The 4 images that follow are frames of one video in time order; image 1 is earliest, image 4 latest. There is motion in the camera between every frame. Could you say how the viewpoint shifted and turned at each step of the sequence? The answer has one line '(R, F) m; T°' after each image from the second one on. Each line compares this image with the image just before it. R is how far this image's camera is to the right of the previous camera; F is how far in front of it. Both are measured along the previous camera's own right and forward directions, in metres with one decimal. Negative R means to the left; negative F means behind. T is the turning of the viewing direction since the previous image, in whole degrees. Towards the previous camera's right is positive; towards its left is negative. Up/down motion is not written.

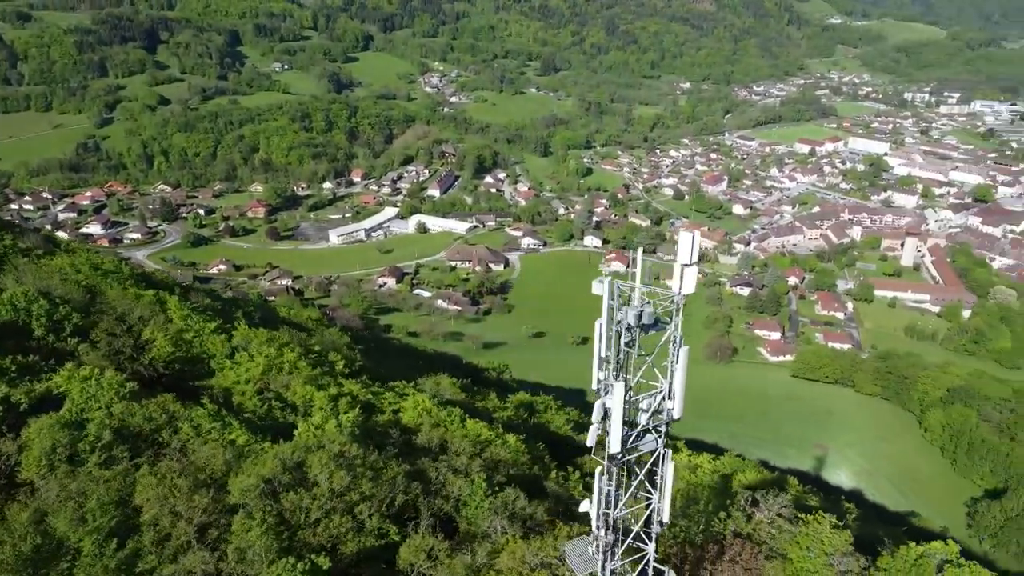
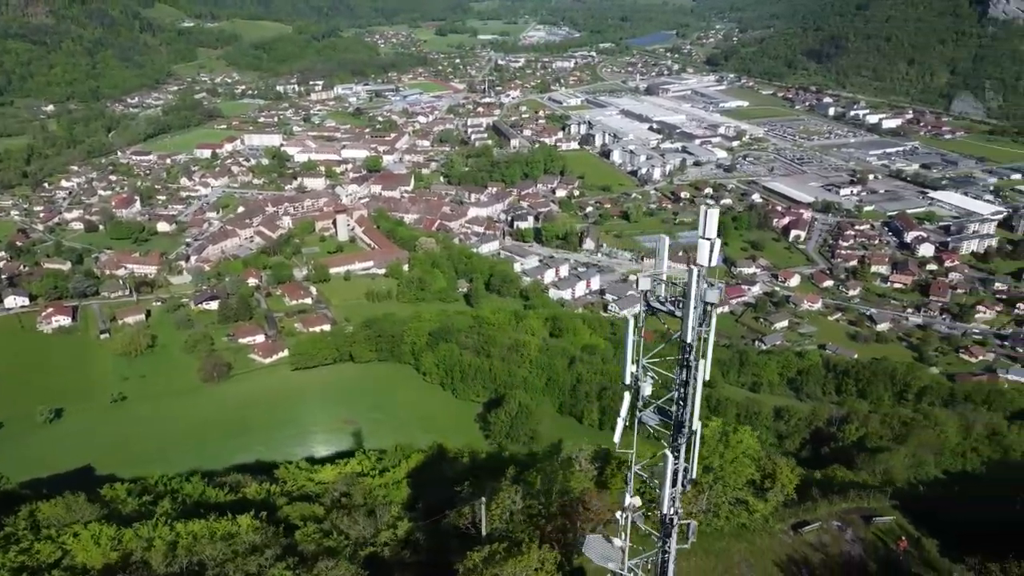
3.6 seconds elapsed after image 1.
(-1.2, +0.6) m; +38°
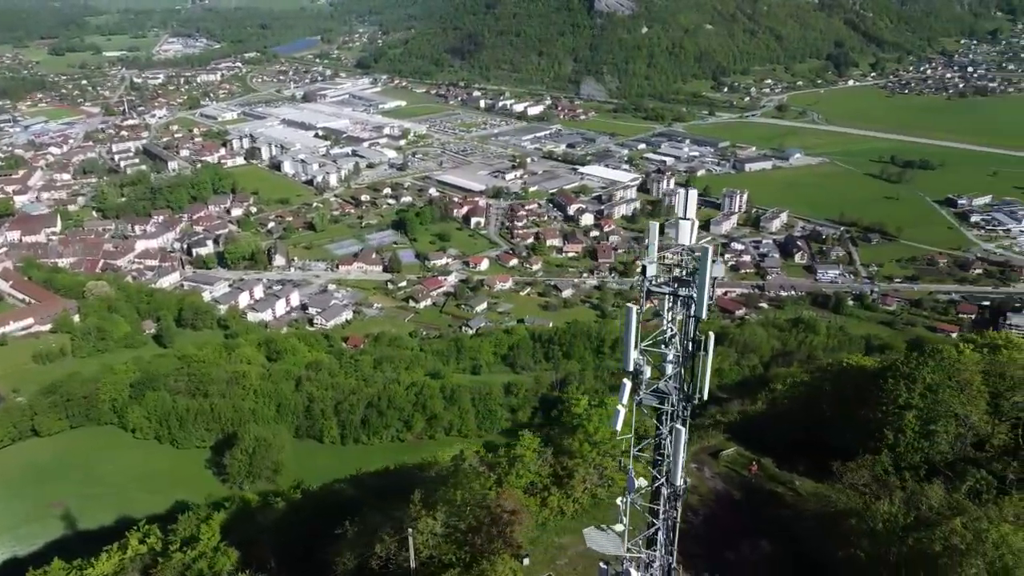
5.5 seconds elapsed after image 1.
(-0.7, +0.2) m; +22°
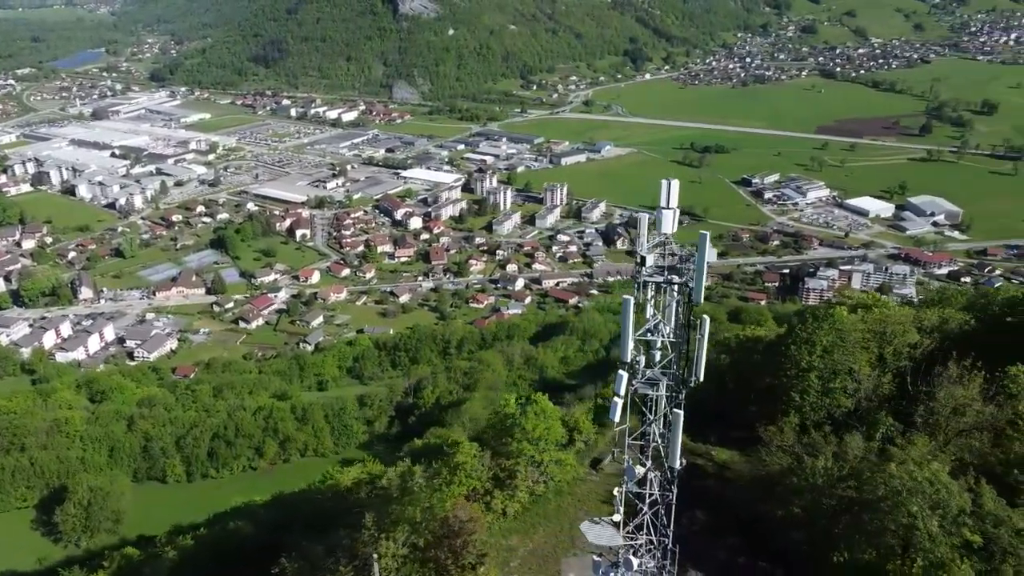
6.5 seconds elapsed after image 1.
(-0.4, +0.1) m; +12°
